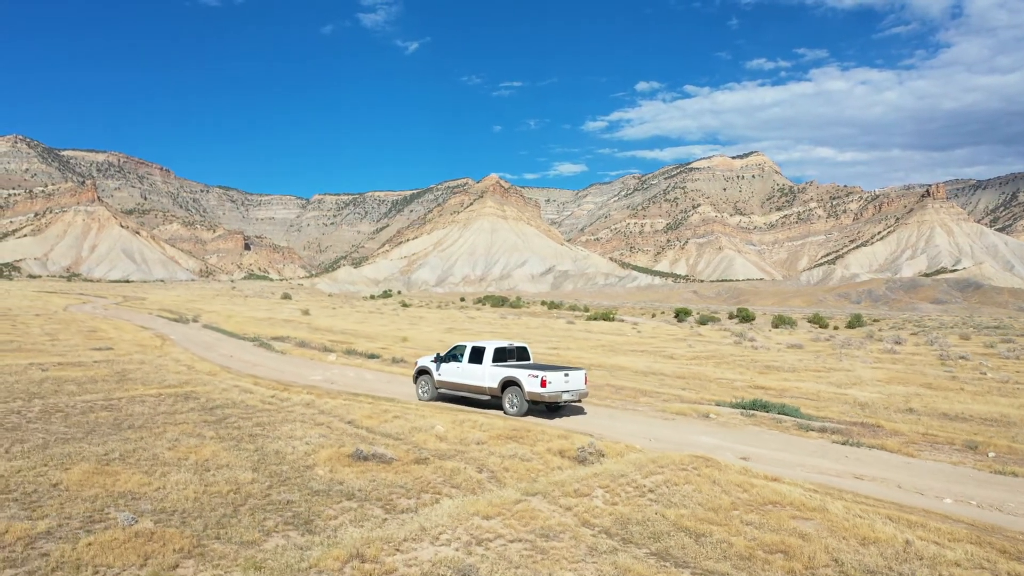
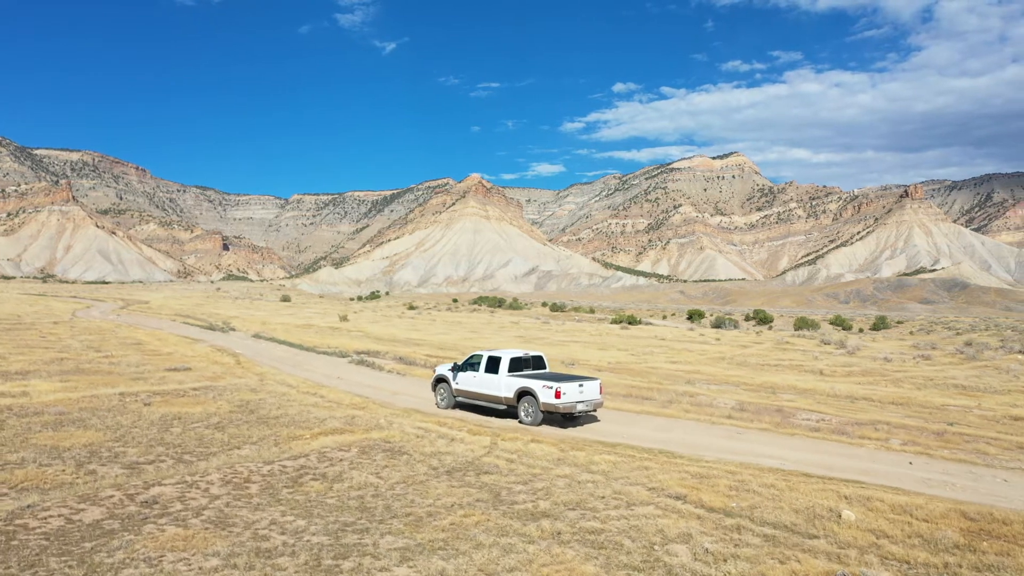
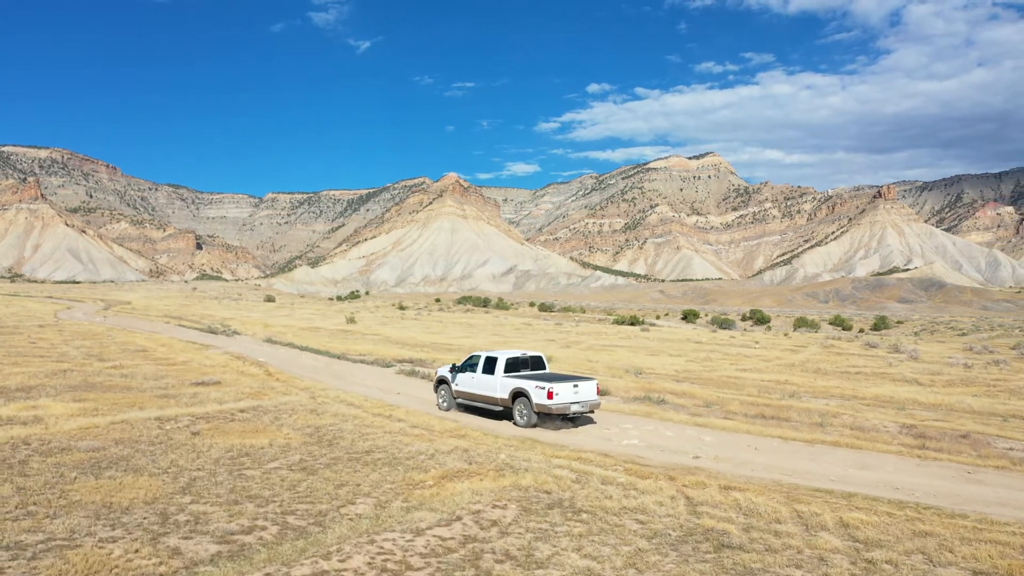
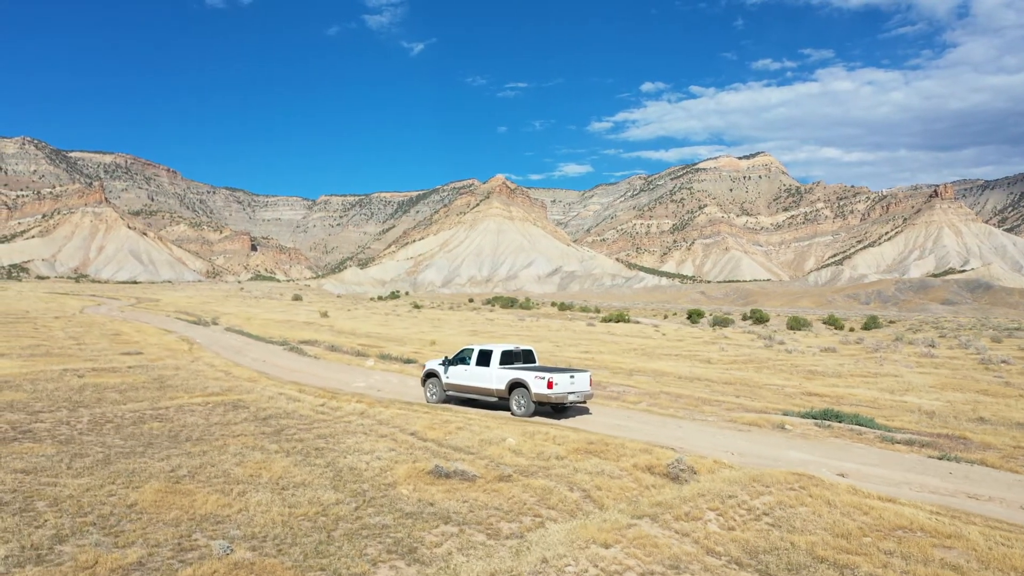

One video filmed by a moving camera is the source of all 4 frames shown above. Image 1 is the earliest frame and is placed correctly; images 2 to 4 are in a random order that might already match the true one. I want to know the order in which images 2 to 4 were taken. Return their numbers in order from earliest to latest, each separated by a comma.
4, 2, 3
